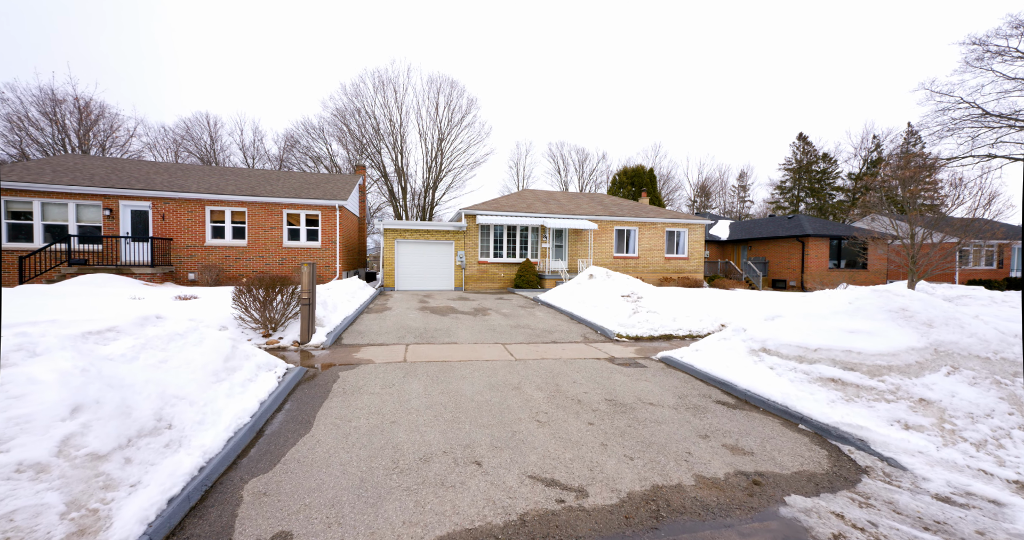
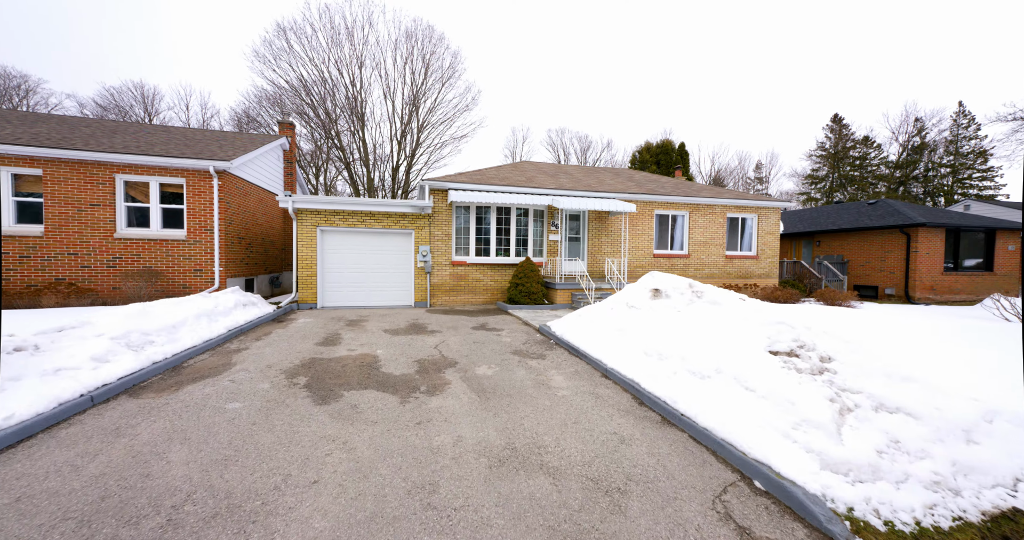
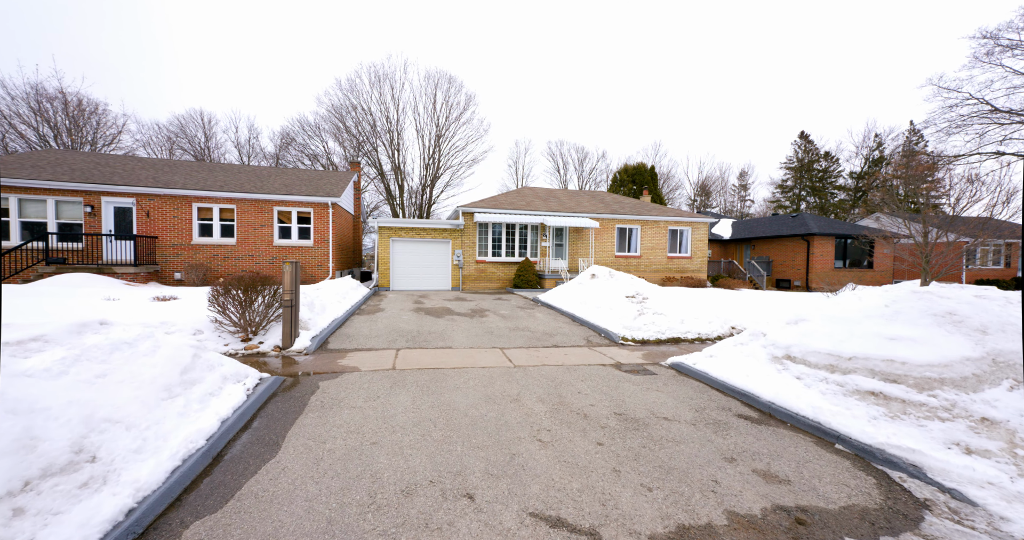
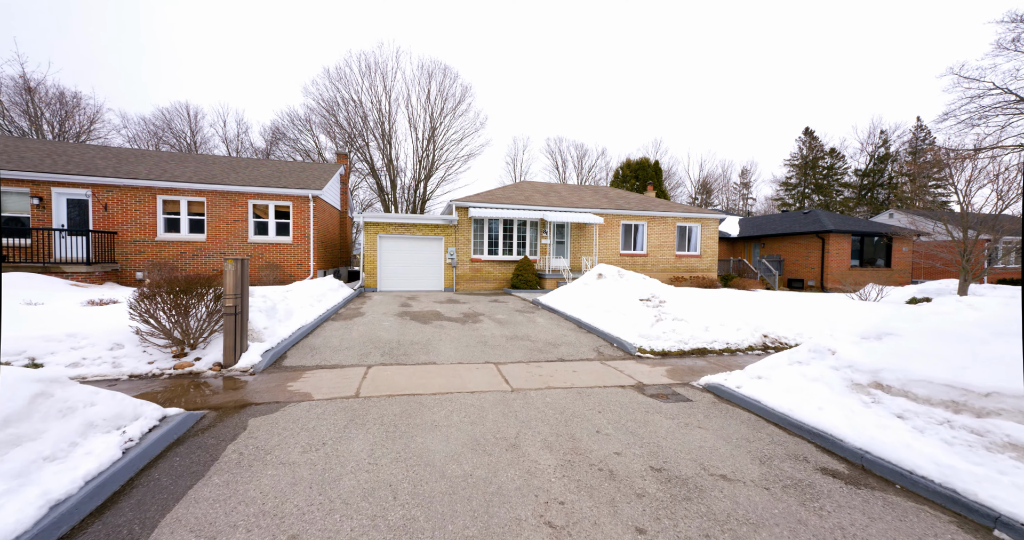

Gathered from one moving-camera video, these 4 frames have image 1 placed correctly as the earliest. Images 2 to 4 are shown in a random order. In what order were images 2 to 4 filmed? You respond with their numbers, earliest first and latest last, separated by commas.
3, 4, 2
